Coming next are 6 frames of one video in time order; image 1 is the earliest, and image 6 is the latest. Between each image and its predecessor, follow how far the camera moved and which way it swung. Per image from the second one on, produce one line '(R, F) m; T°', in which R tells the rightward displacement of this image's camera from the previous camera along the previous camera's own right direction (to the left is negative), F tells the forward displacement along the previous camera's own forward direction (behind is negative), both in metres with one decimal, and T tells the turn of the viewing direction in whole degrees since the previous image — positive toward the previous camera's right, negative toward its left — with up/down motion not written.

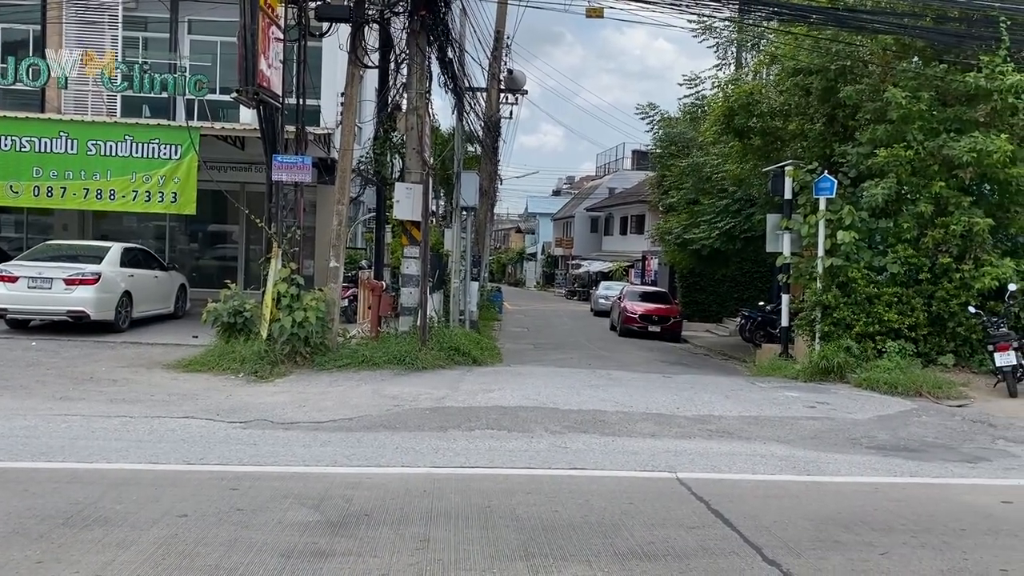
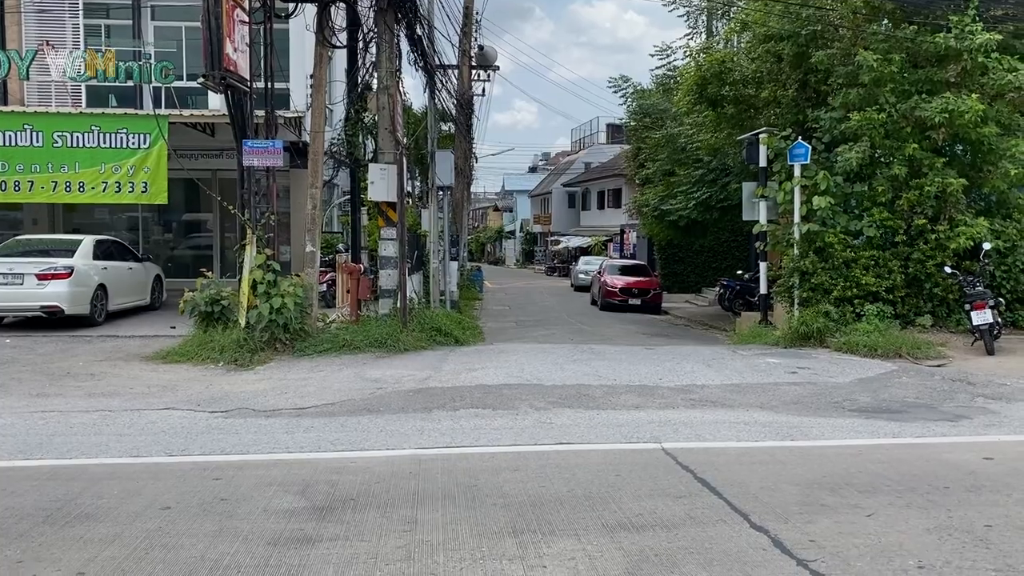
(0.0, +0.1) m; +1°
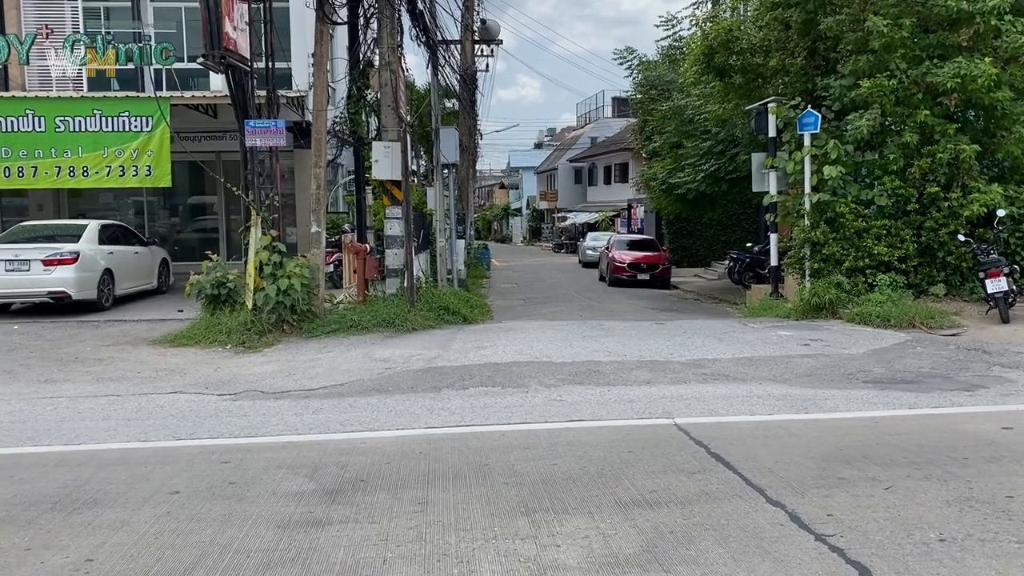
(0.0, +0.1) m; -1°
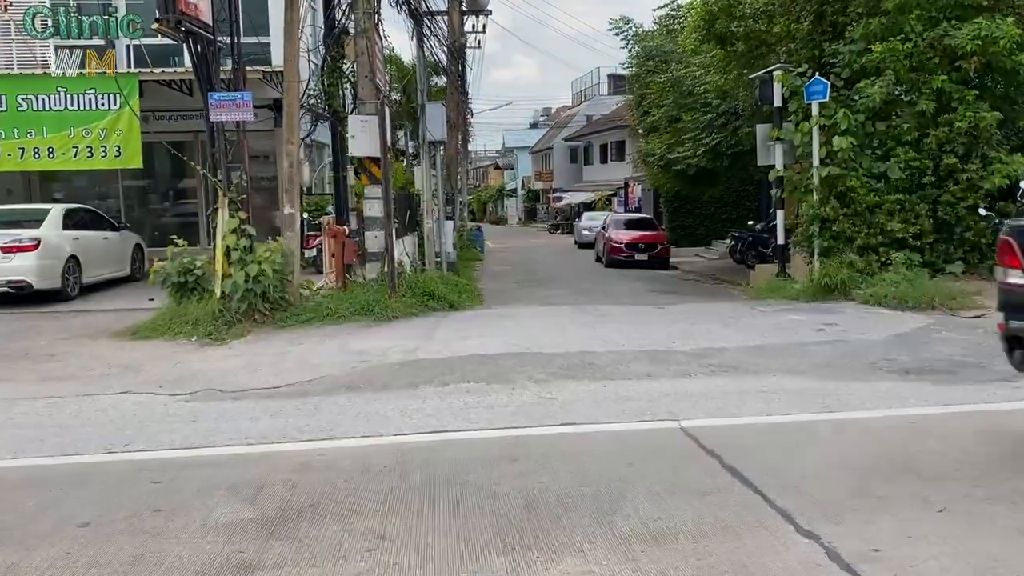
(+0.1, +0.9) m; 0°
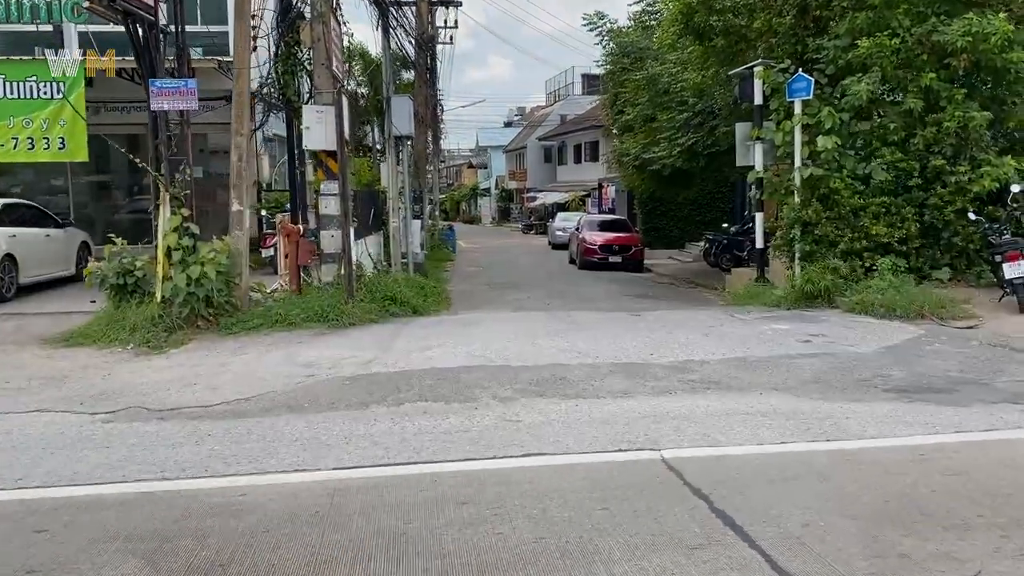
(+0.1, +0.7) m; +2°
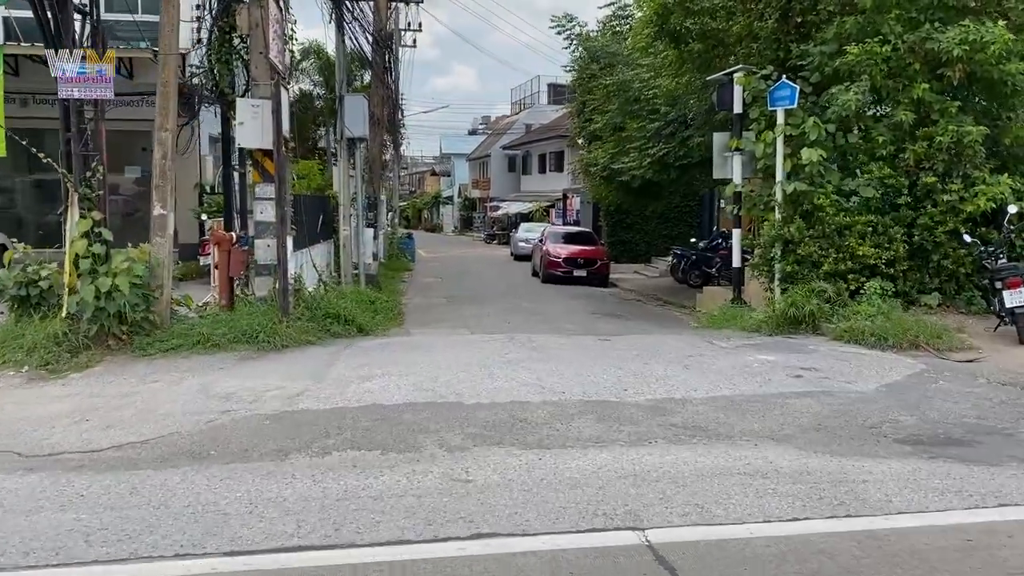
(+0.1, +1.1) m; +2°
